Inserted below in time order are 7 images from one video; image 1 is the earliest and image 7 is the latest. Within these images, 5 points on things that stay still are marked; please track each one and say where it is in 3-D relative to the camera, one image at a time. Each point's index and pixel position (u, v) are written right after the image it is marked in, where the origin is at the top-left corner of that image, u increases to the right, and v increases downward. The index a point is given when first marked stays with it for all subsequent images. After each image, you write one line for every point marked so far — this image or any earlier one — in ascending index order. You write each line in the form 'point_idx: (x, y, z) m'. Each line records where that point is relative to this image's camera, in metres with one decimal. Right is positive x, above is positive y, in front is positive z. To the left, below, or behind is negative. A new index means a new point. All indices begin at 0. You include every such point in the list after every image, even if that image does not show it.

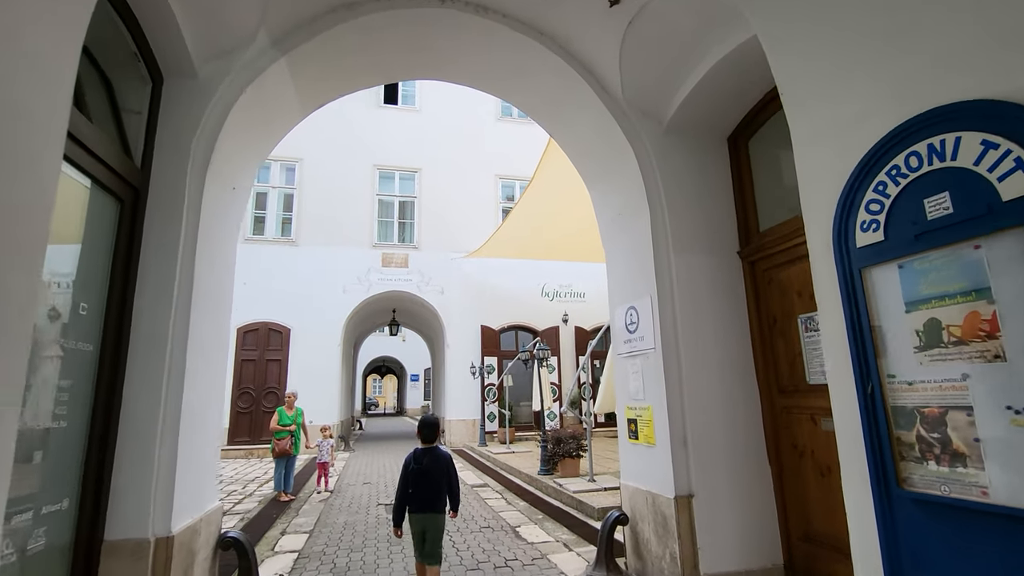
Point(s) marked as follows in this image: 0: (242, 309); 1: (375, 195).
0: (-6.2, -0.5, +12.1) m
1: (-3.5, +2.4, +13.3) m
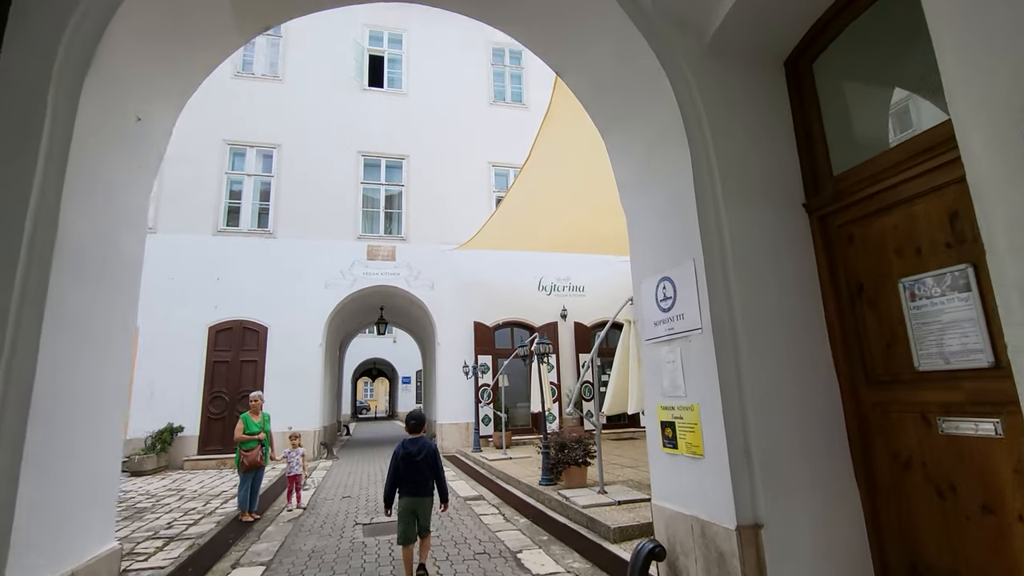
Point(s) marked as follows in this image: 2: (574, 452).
0: (-6.3, -0.4, +11.2) m
1: (-3.6, +2.5, +12.4) m
2: (+0.7, -1.9, +6.1) m
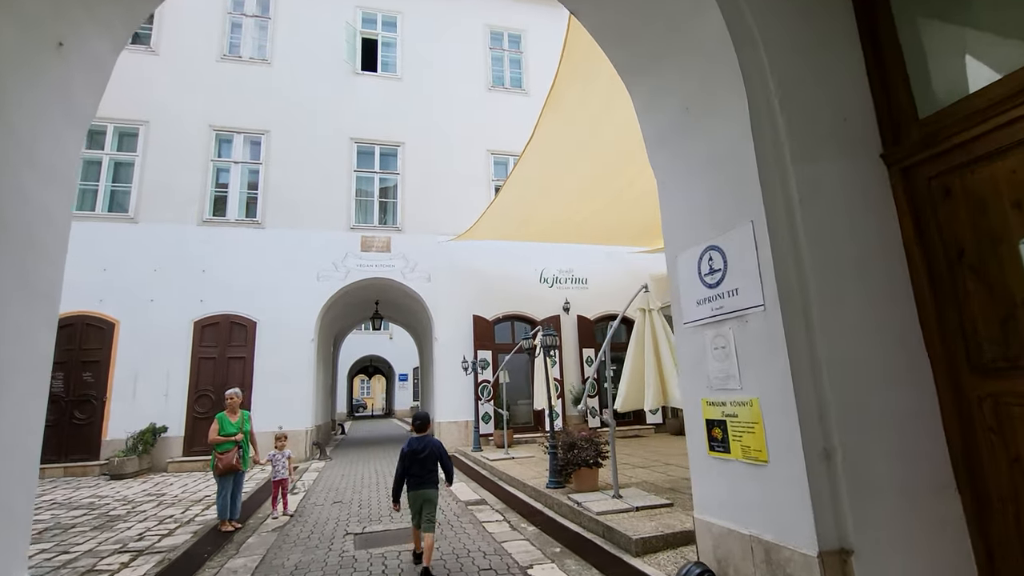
0: (-6.3, -0.2, +10.6) m
1: (-3.6, +2.7, +11.9) m
2: (+0.8, -1.8, +5.6) m
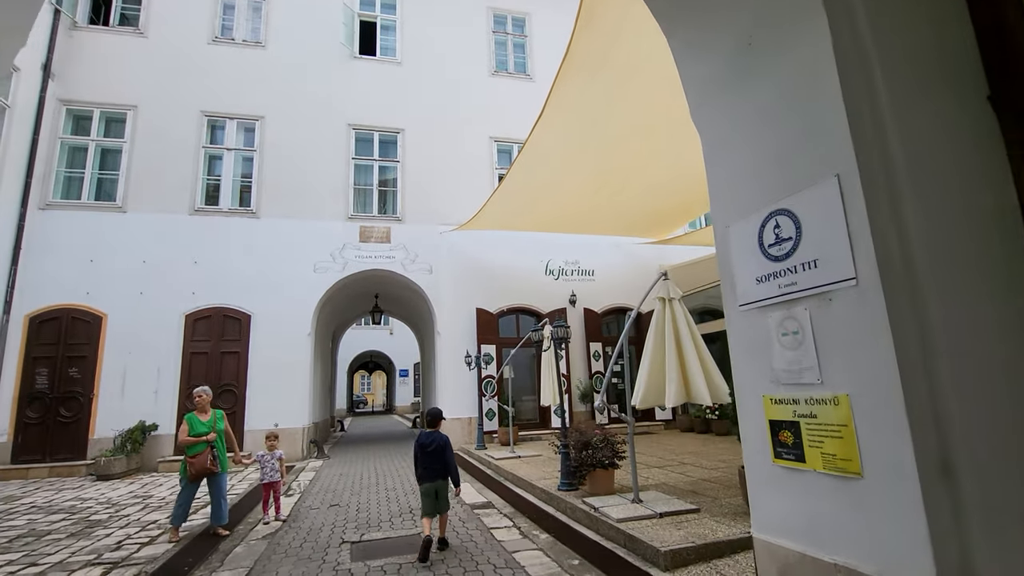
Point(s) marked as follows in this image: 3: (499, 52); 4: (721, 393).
0: (-6.2, -0.1, +10.2) m
1: (-3.5, +2.8, +11.4) m
2: (+0.9, -1.6, +5.2) m
3: (-0.3, +5.9, +13.0) m
4: (+2.0, -1.0, +4.9) m
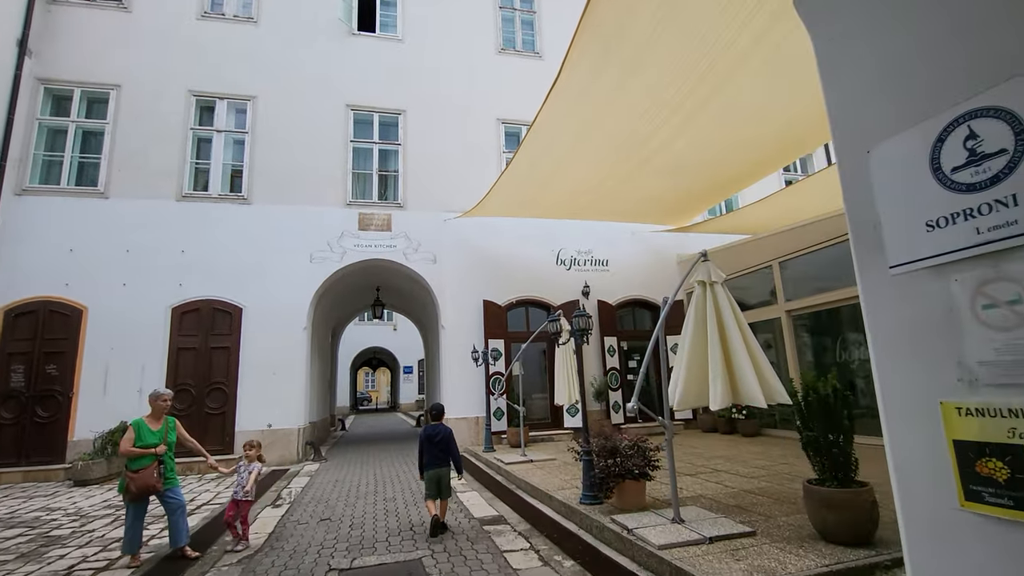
0: (-6.1, +0.1, +9.5) m
1: (-3.4, +3.0, +10.7) m
2: (+1.0, -1.5, +4.5) m
3: (-0.1, +6.1, +12.3) m
4: (+2.1, -0.8, +4.2) m
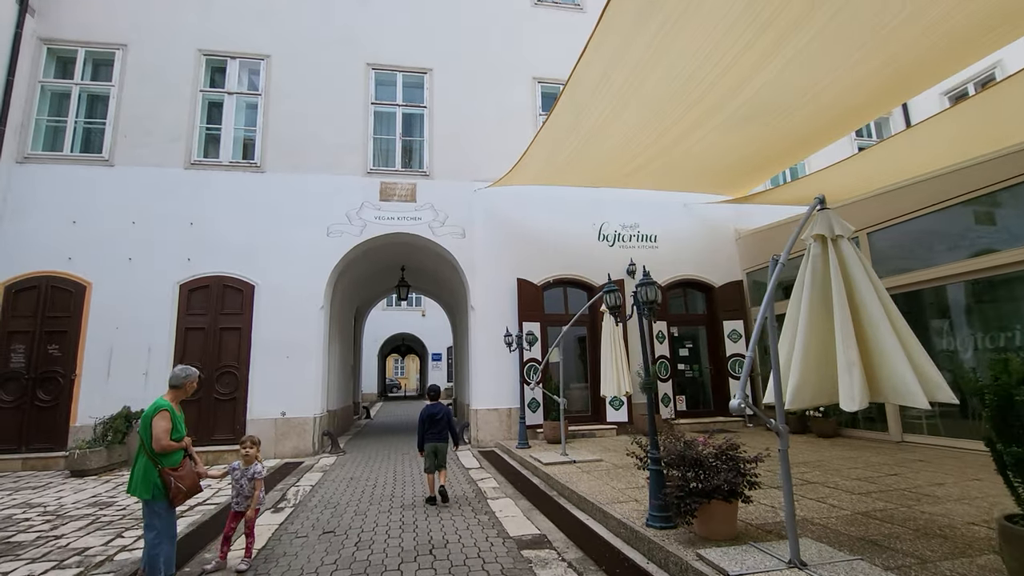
0: (-5.4, +0.5, +8.8) m
1: (-2.7, +3.4, +9.7) m
2: (+1.3, -1.2, +3.4) m
3: (+0.6, +6.5, +11.0) m
4: (+2.4, -0.6, +3.0) m
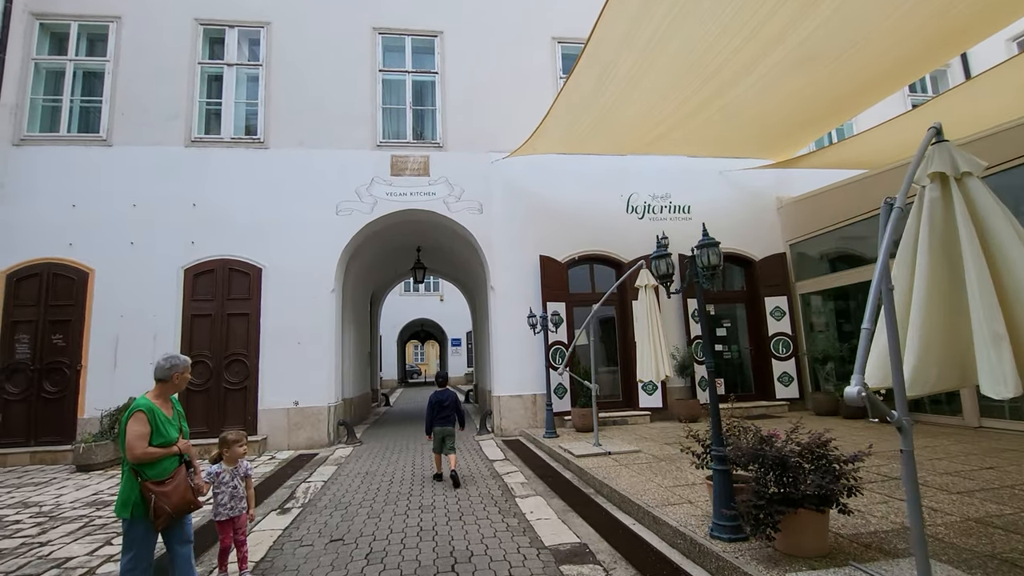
0: (-5.1, +0.8, +8.3) m
1: (-2.3, +3.8, +9.1) m
2: (+1.5, -1.0, +2.7) m
3: (+0.9, +6.9, +10.2) m
4: (+2.6, -0.3, +2.3) m
